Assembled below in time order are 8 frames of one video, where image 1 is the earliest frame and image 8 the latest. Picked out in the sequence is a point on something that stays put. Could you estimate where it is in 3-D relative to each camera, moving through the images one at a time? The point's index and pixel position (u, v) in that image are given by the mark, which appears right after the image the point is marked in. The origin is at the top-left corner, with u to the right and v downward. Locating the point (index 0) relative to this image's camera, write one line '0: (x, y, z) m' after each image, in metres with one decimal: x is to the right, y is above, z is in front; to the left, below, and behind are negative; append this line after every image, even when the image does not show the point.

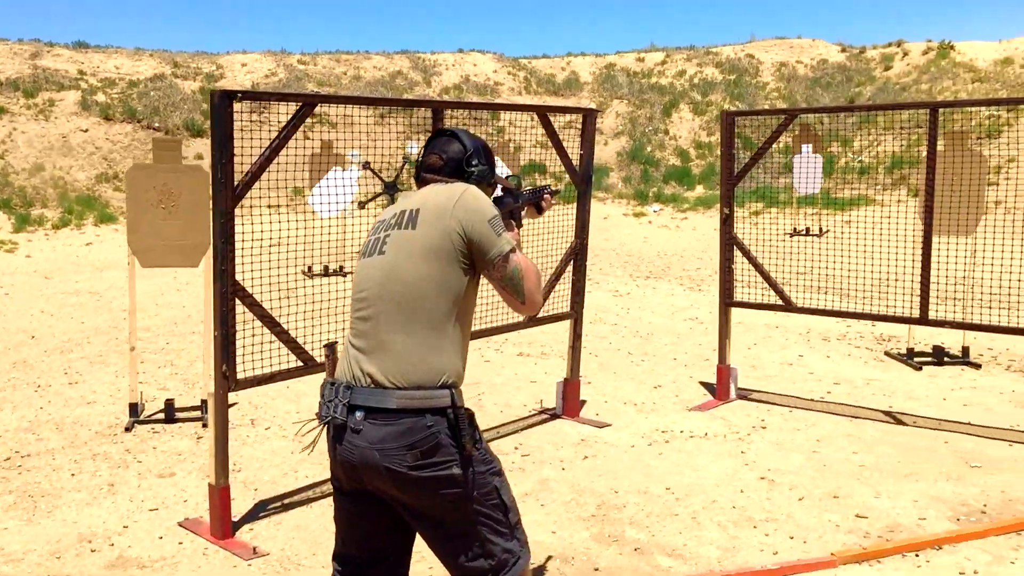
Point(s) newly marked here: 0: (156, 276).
0: (-4.0, +0.1, +11.2) m
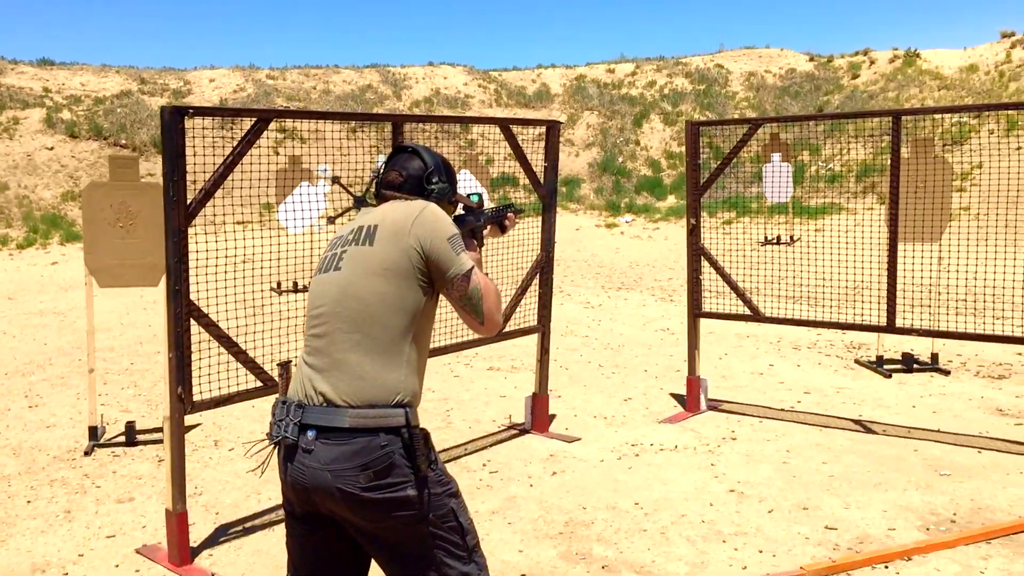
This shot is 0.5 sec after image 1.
0: (-4.3, -0.1, +11.0) m
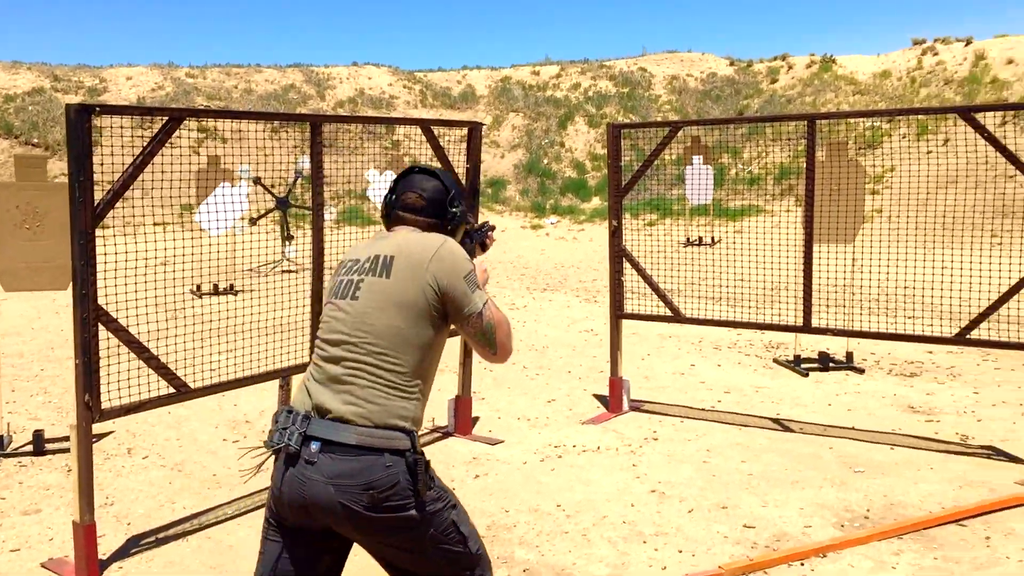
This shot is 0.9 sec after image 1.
0: (-5.2, -0.1, +10.6) m
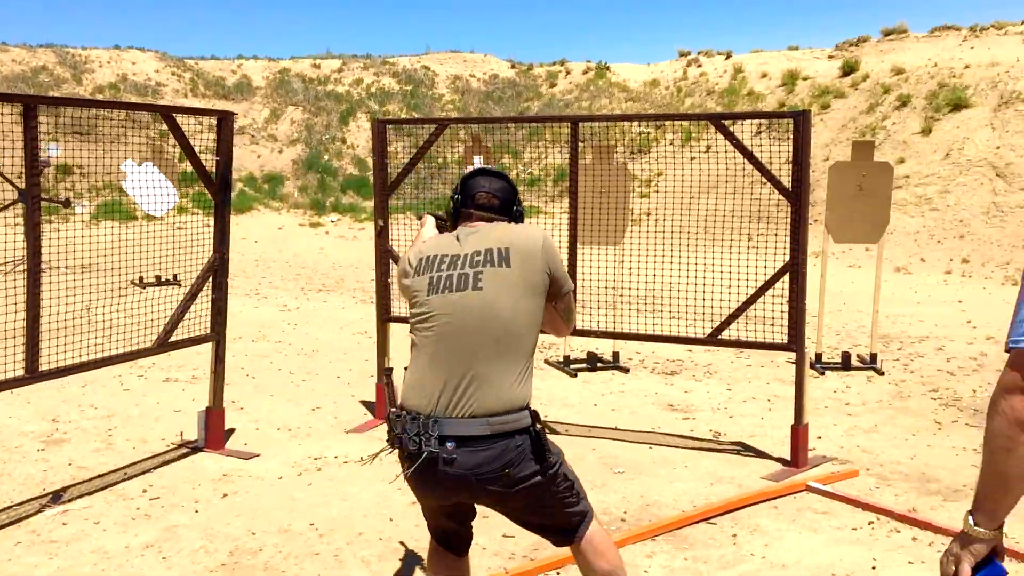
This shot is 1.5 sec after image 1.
0: (-5.6, 0.0, +10.7) m
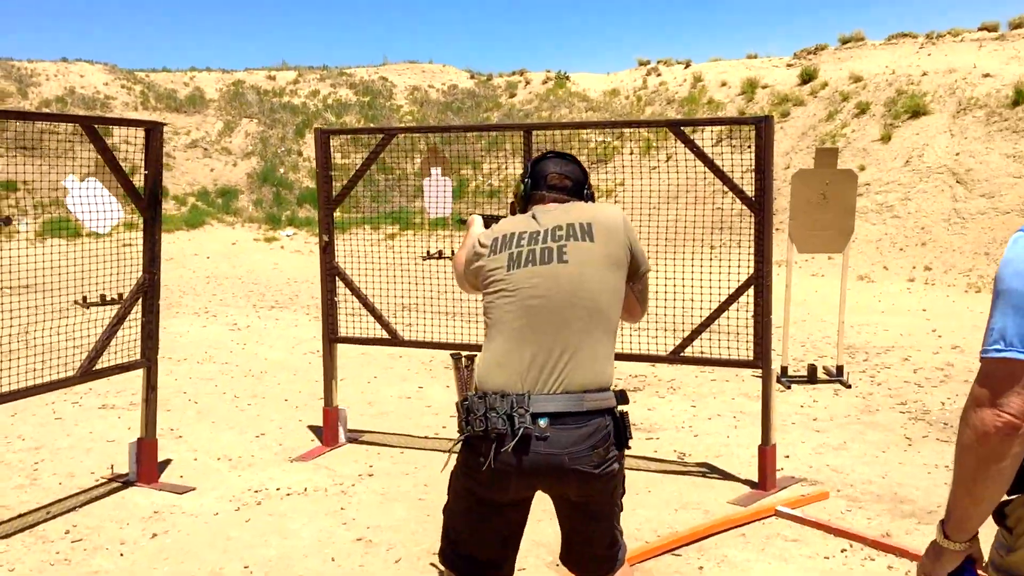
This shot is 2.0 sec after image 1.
0: (-6.0, -0.2, +10.2) m
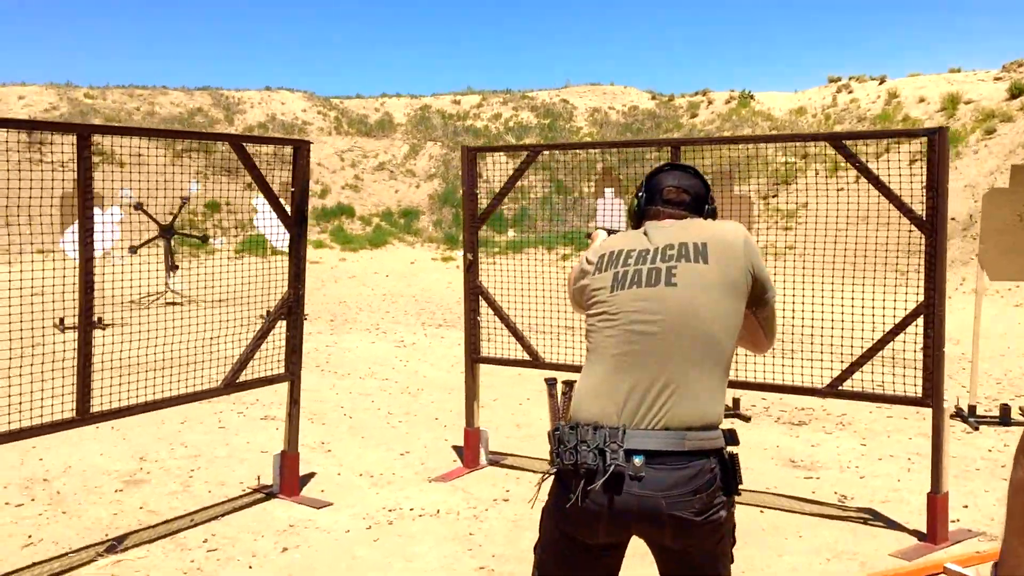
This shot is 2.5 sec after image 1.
0: (-4.2, -0.3, +11.0) m
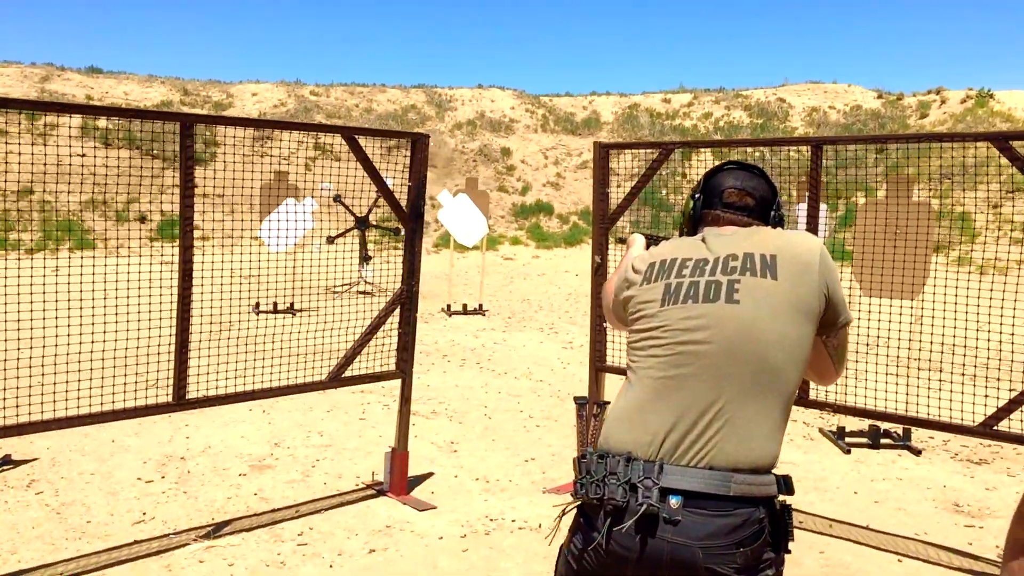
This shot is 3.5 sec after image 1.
0: (-2.3, -0.2, +11.4) m
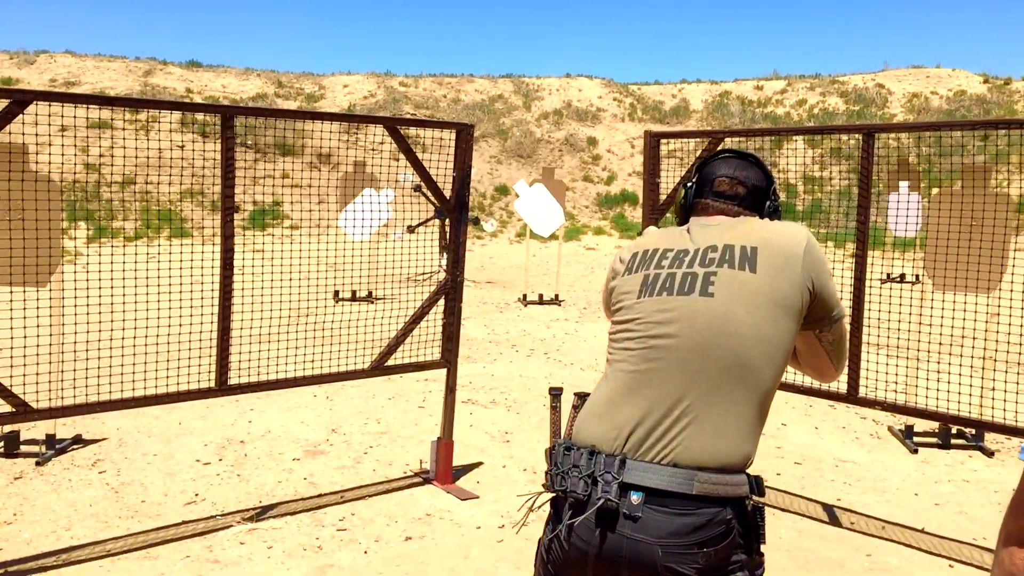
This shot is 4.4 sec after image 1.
0: (-1.4, -0.1, +11.6) m
